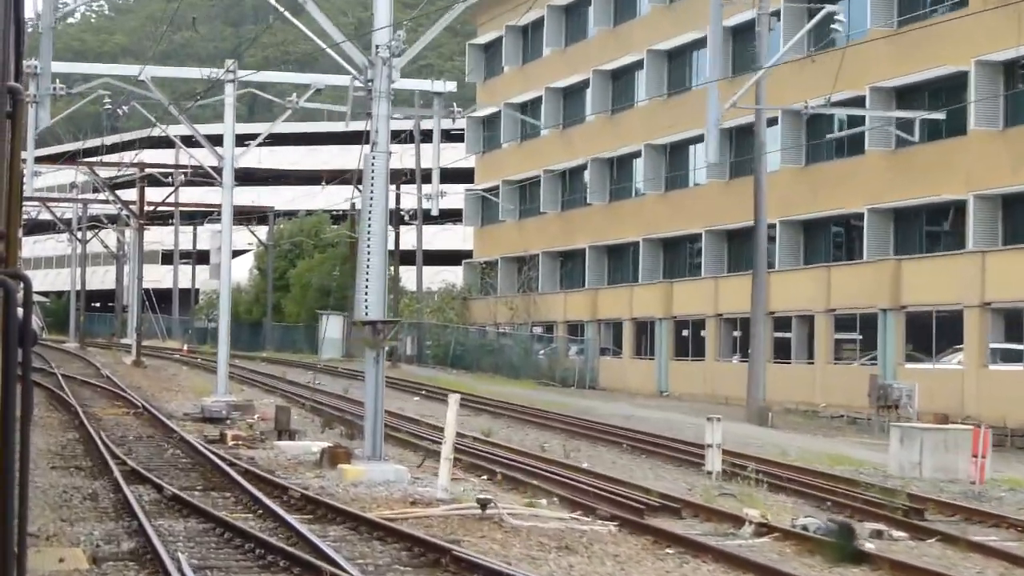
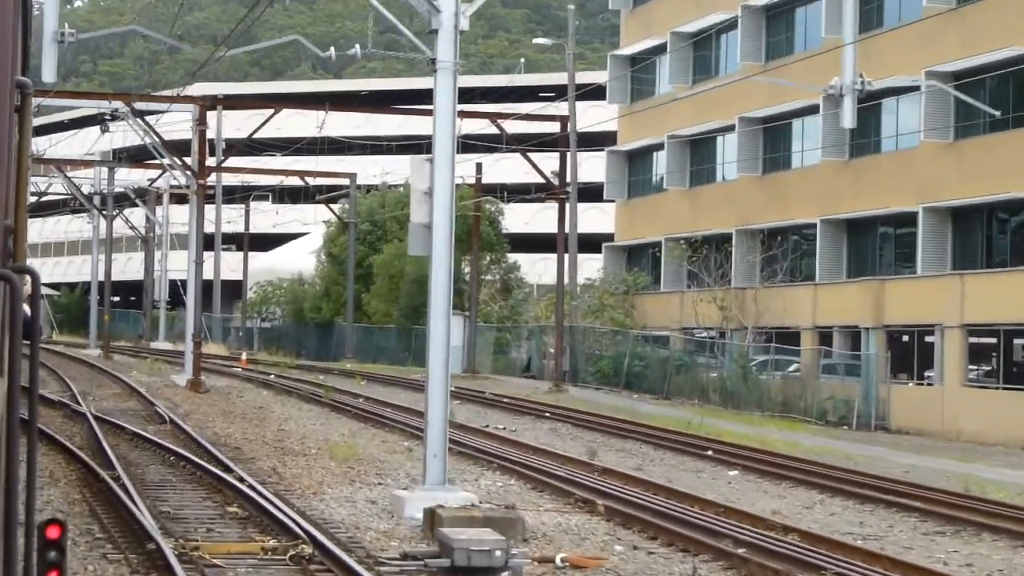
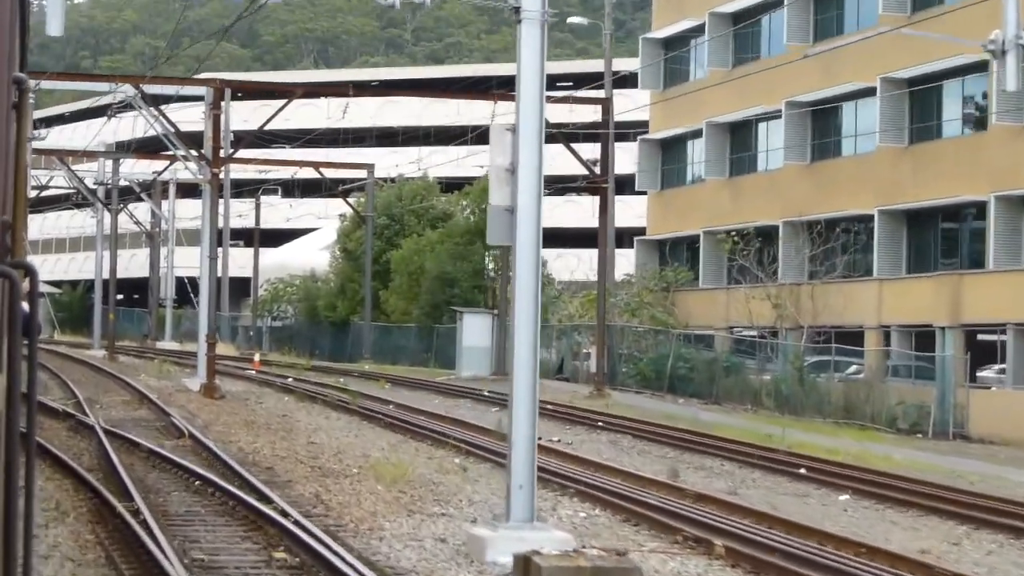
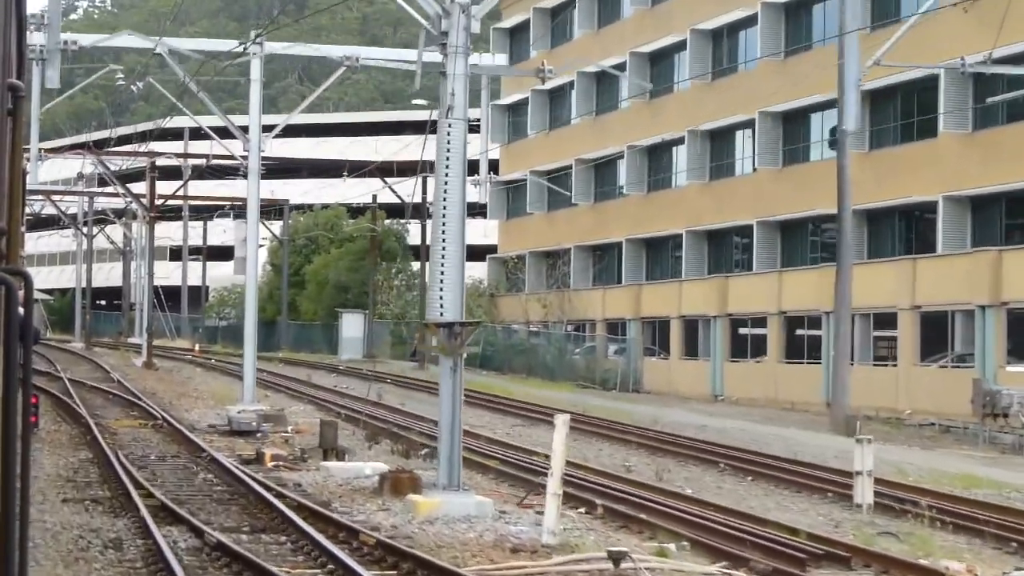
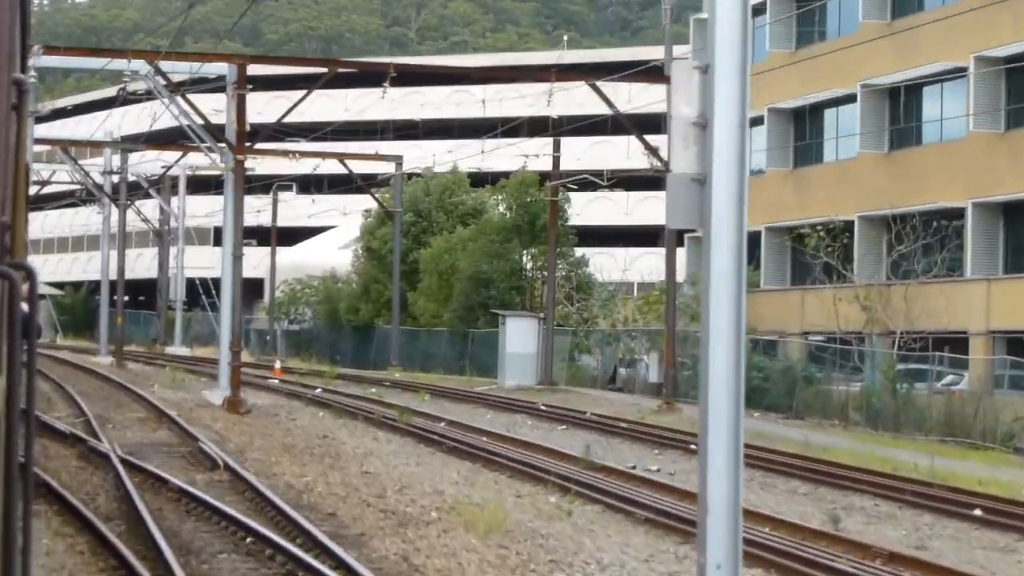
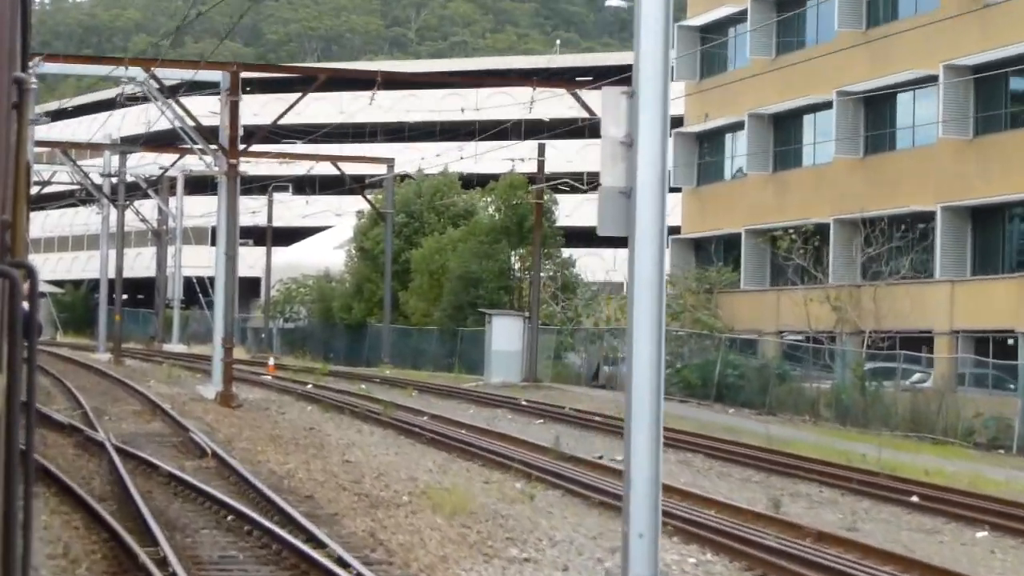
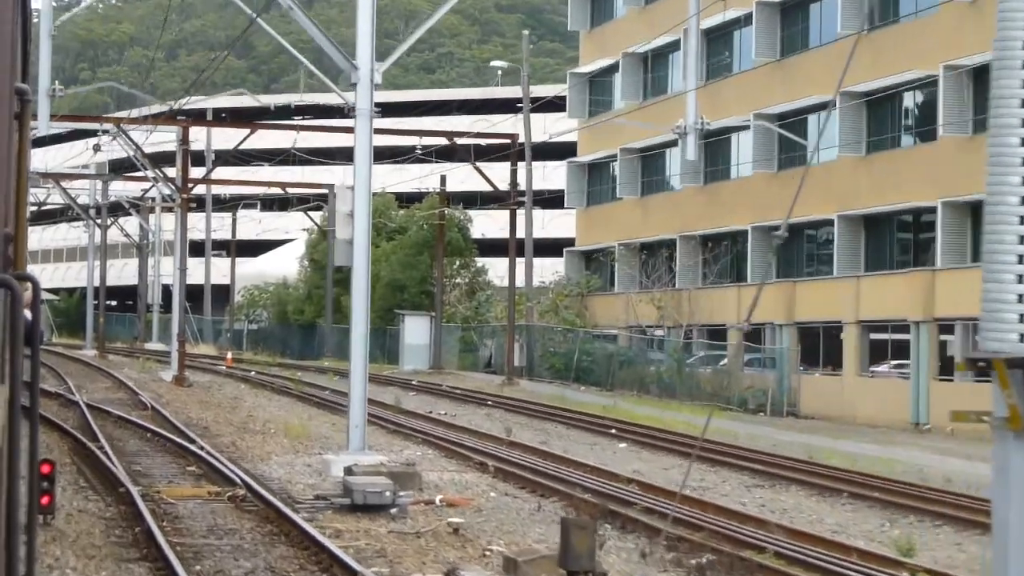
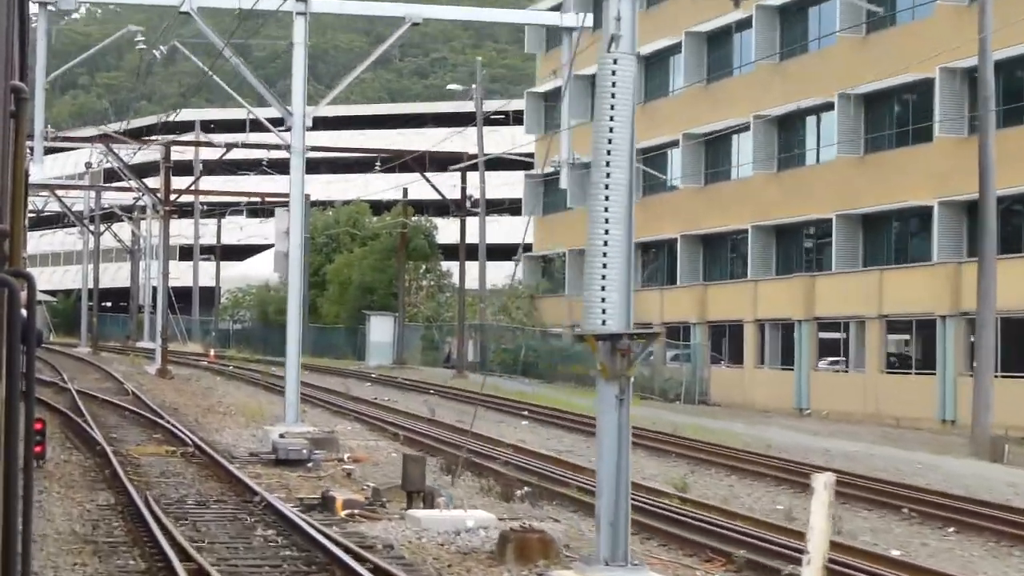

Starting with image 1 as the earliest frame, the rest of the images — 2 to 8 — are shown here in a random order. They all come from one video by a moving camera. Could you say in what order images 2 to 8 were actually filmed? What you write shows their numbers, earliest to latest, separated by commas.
4, 8, 7, 2, 3, 6, 5
